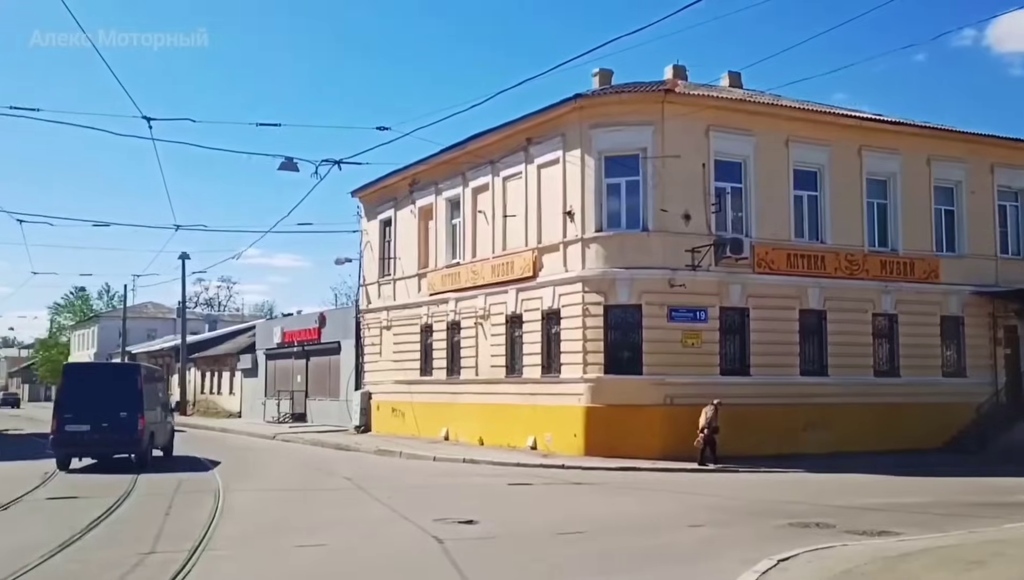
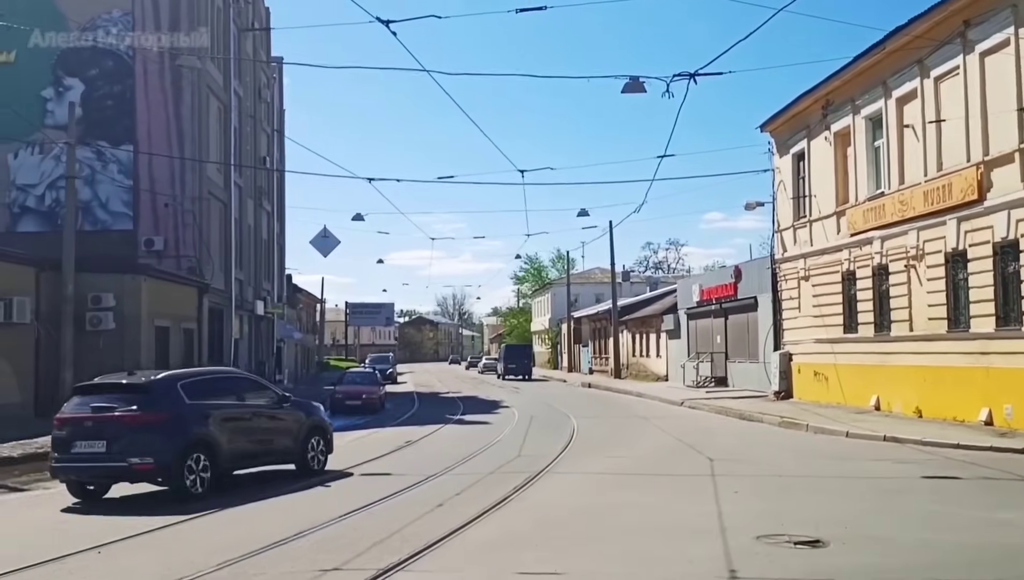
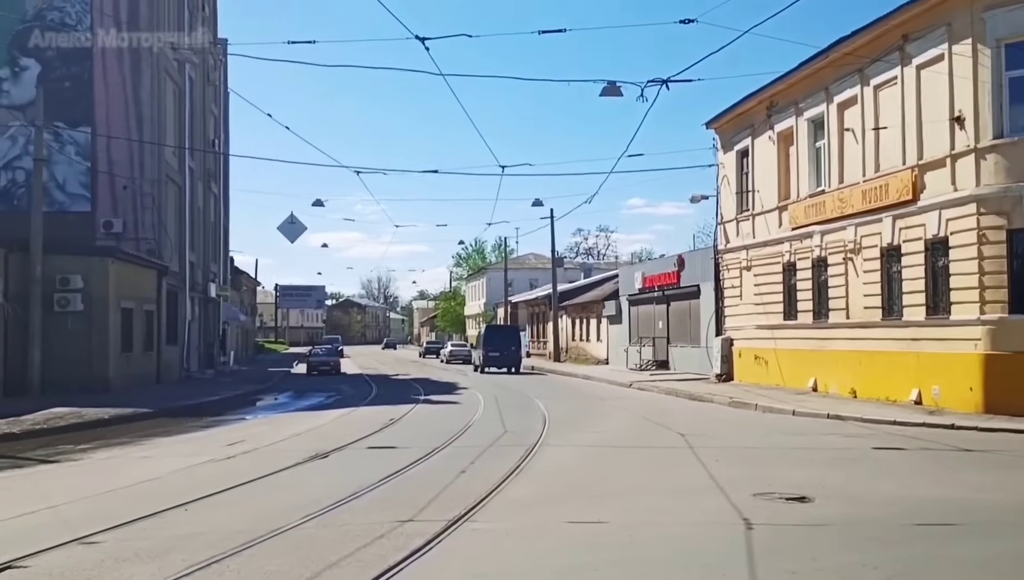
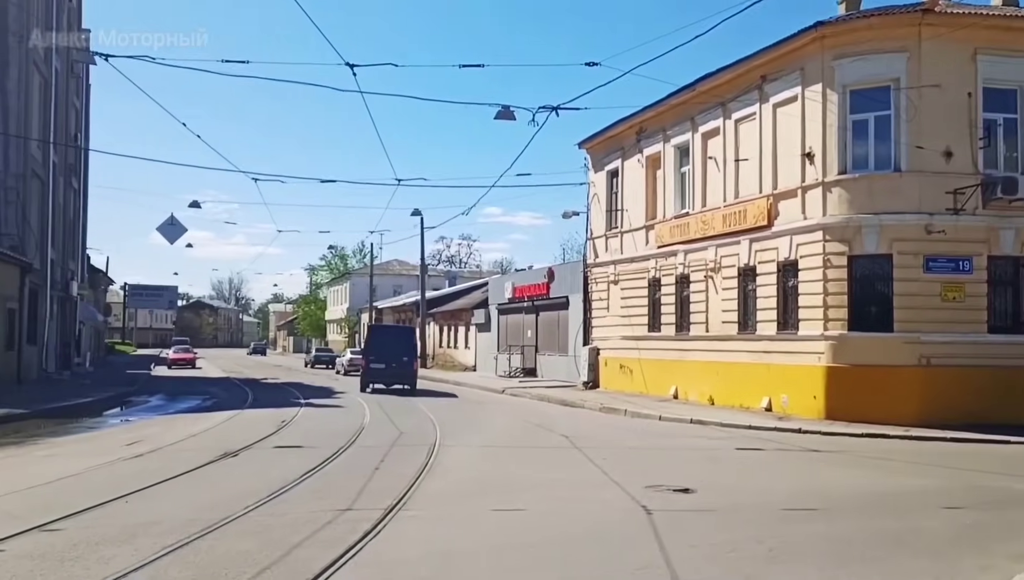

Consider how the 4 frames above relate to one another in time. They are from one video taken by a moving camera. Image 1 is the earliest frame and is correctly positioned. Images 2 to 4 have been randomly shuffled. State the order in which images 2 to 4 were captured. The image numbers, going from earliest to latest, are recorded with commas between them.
4, 3, 2
